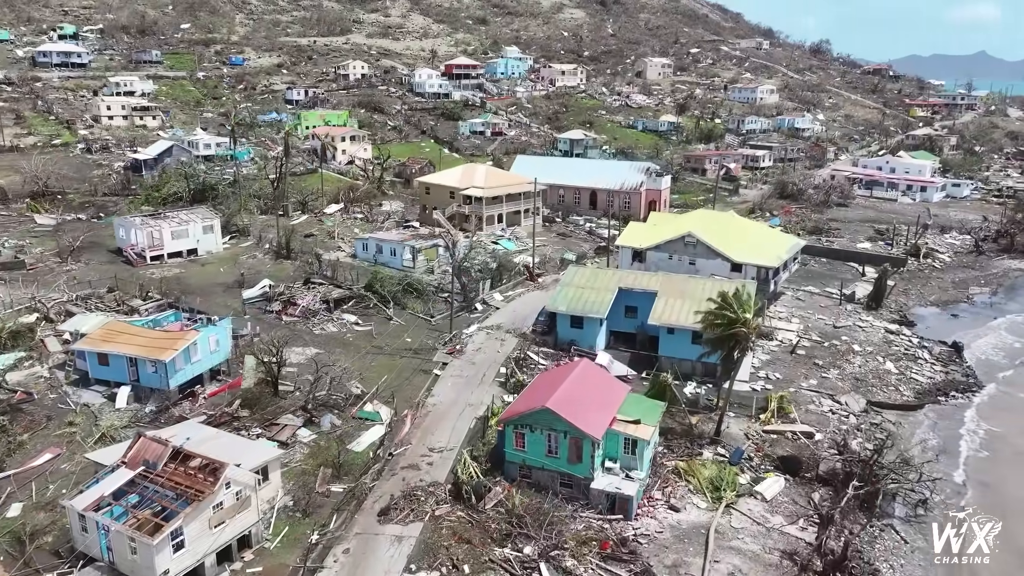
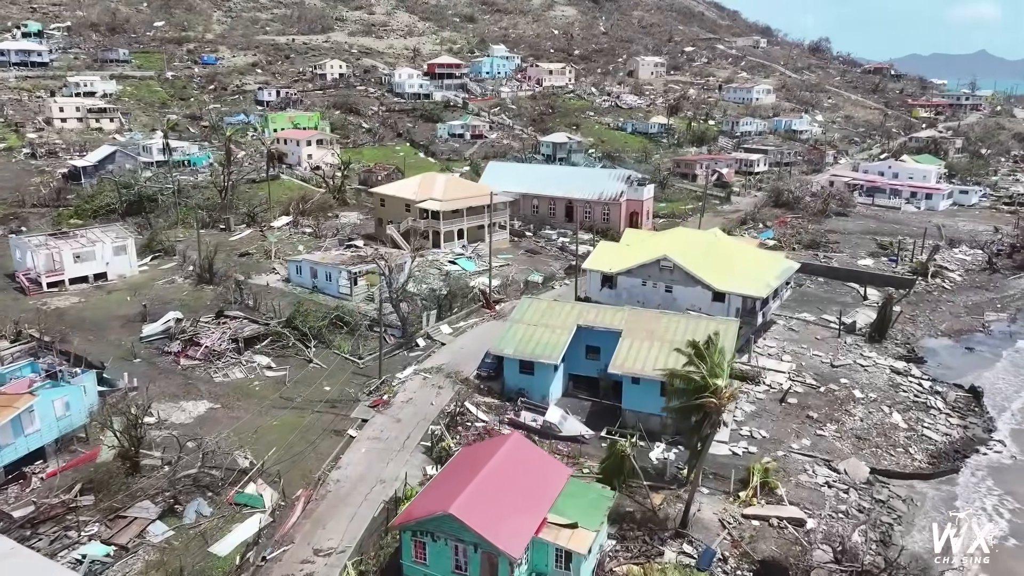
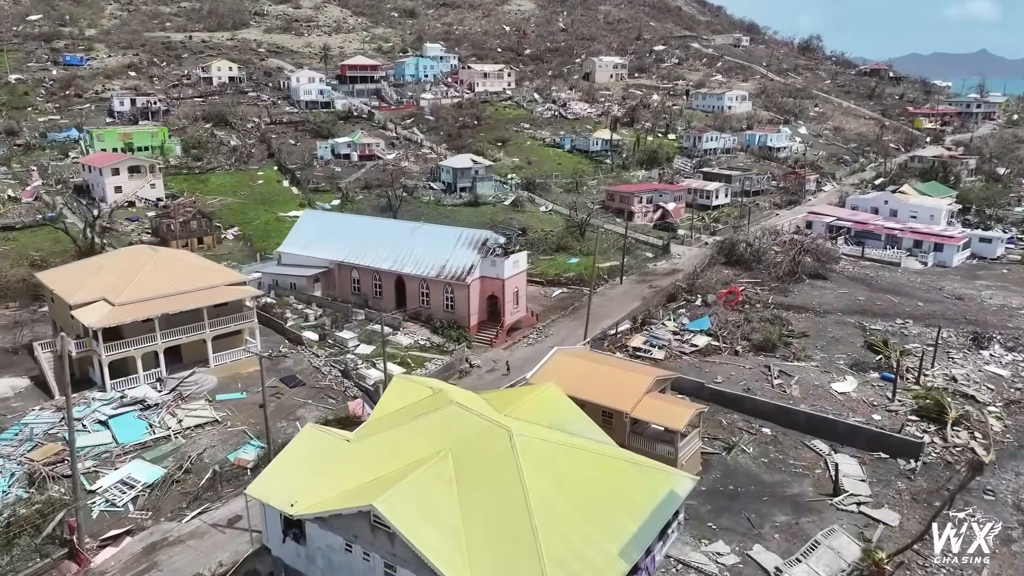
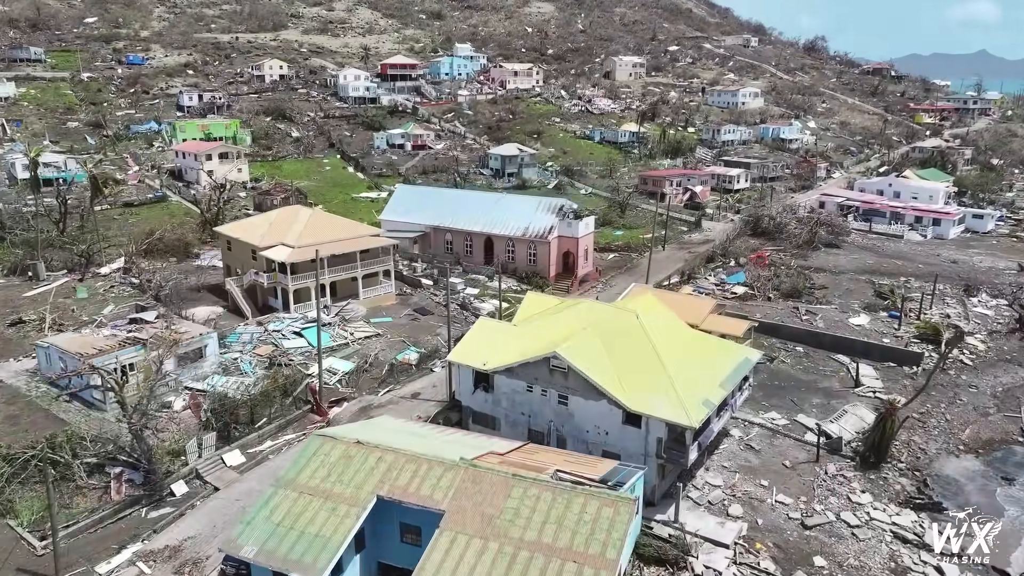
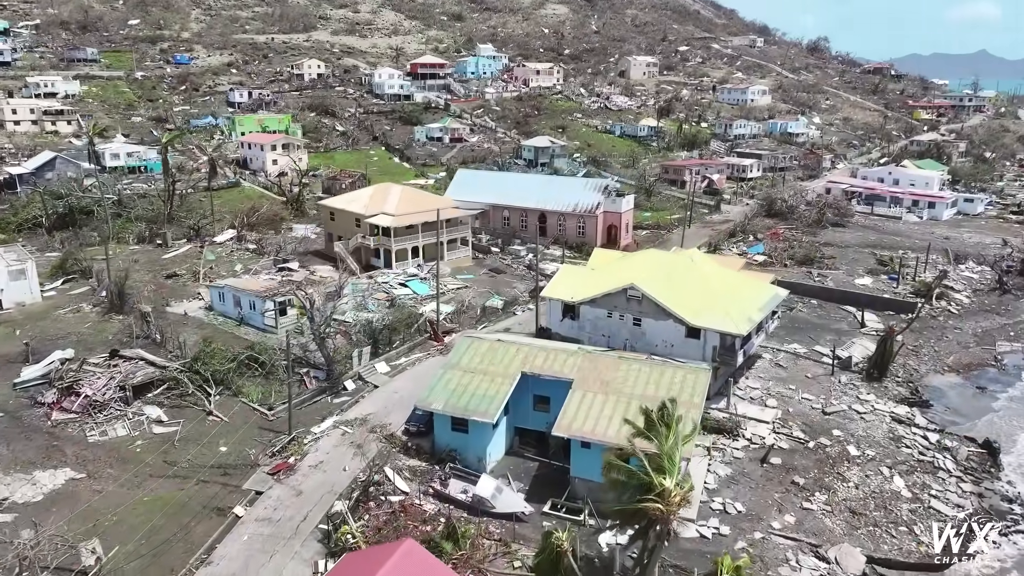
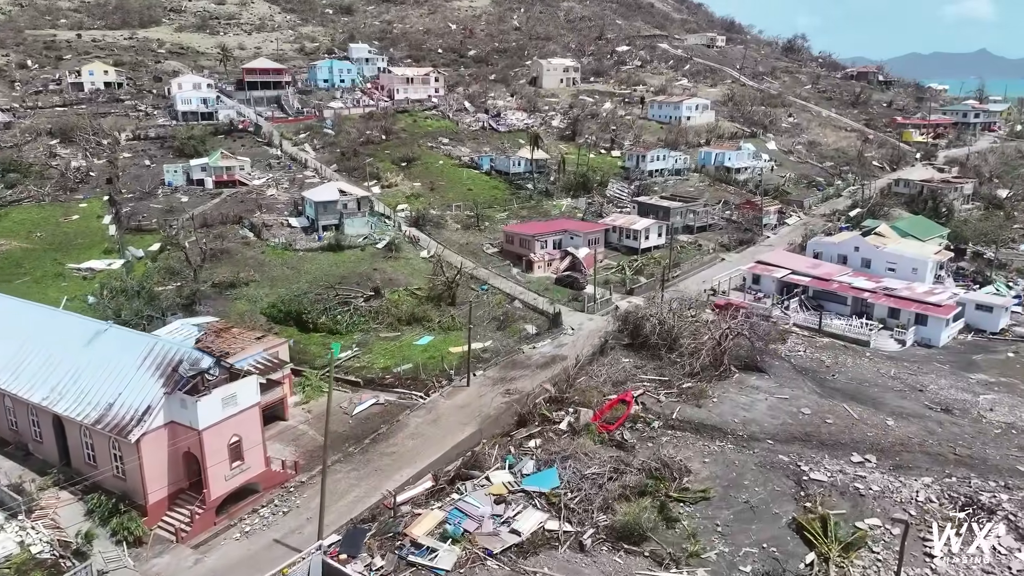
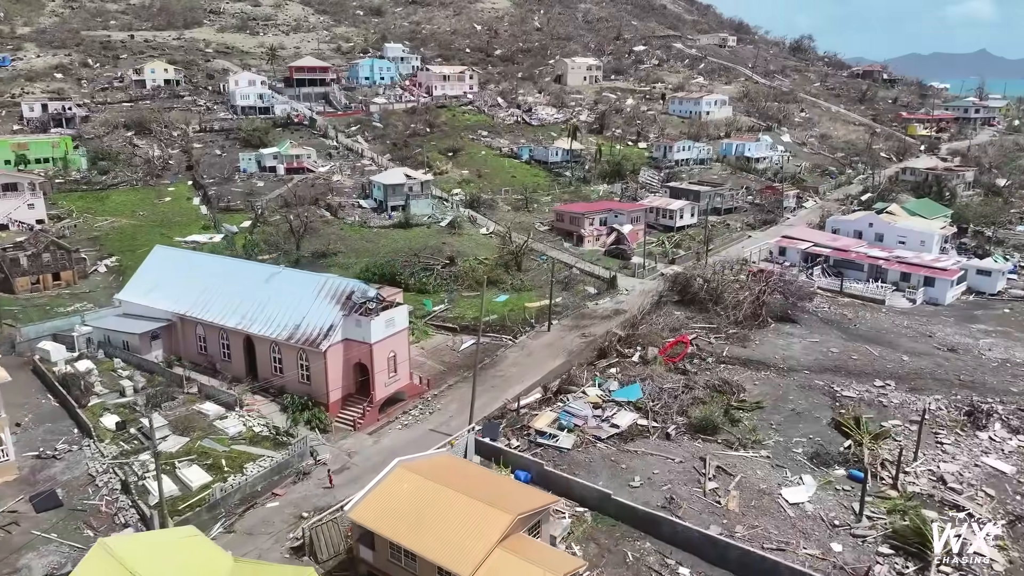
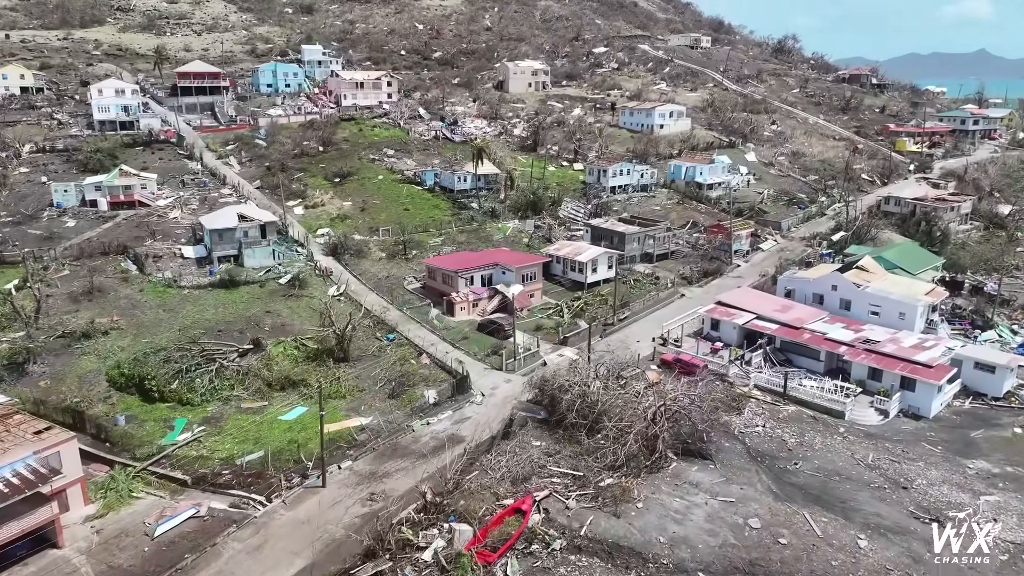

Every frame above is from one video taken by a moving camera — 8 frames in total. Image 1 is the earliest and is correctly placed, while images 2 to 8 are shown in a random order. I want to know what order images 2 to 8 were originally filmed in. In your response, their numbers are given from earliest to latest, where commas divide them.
2, 5, 4, 3, 7, 6, 8
